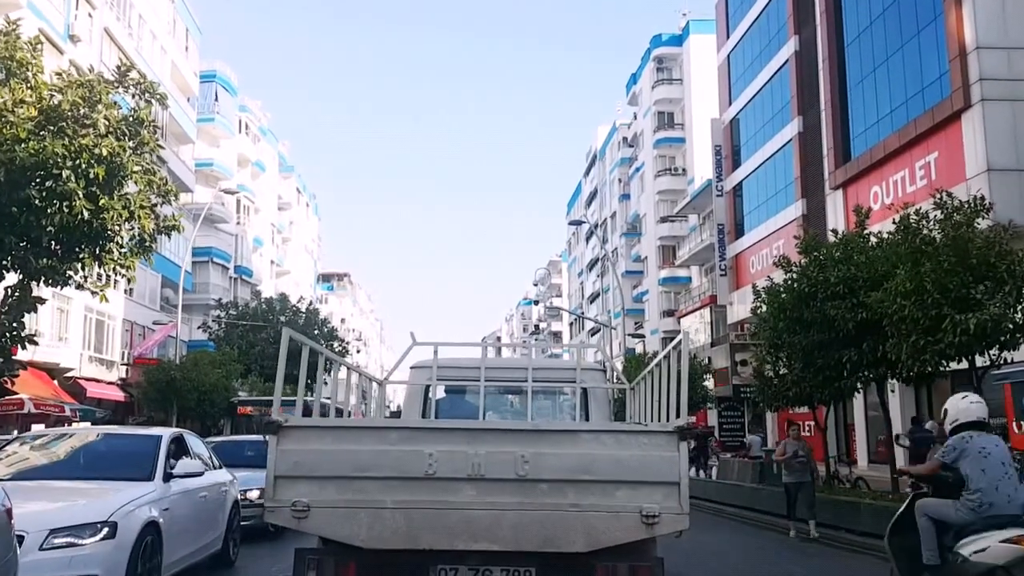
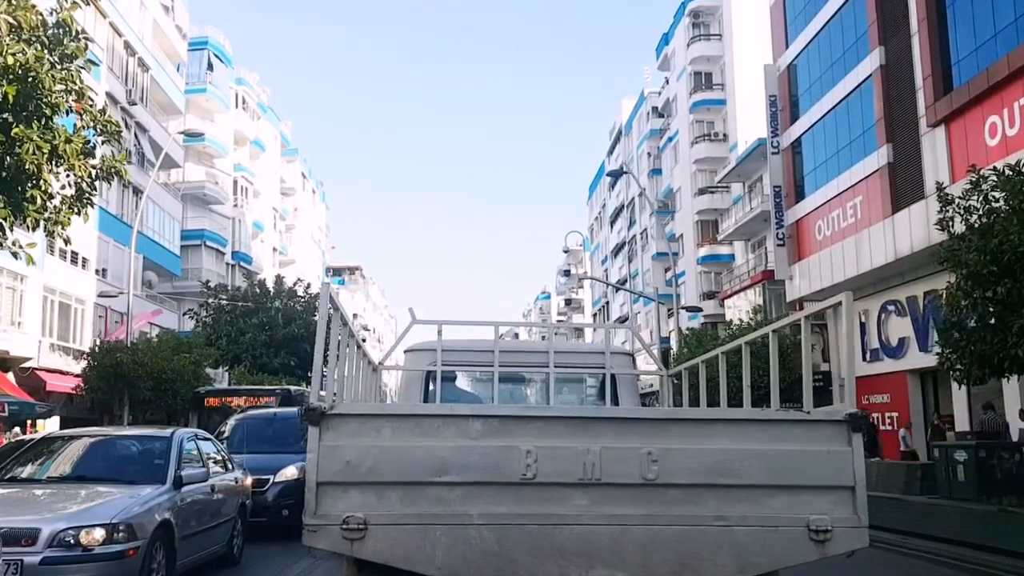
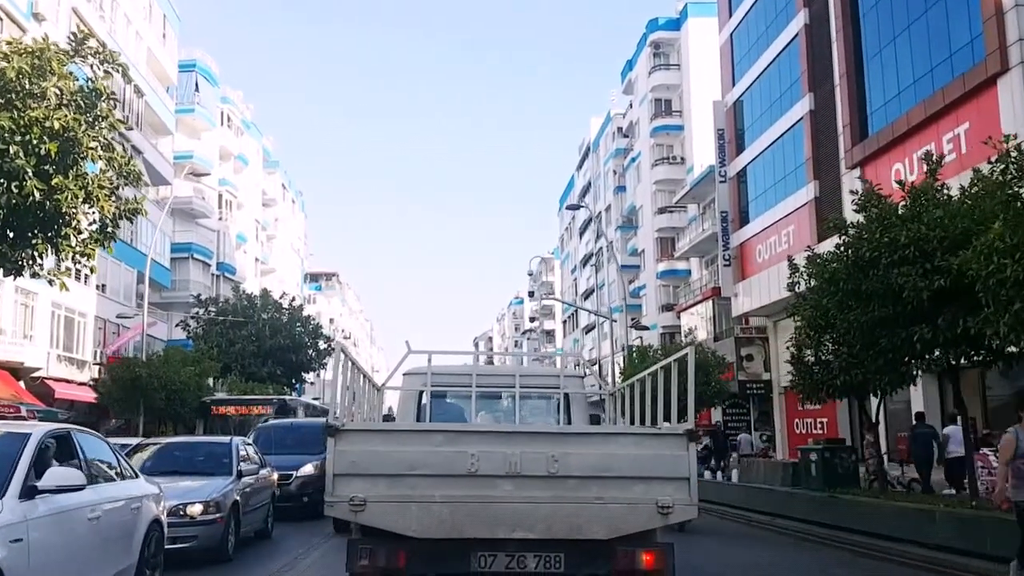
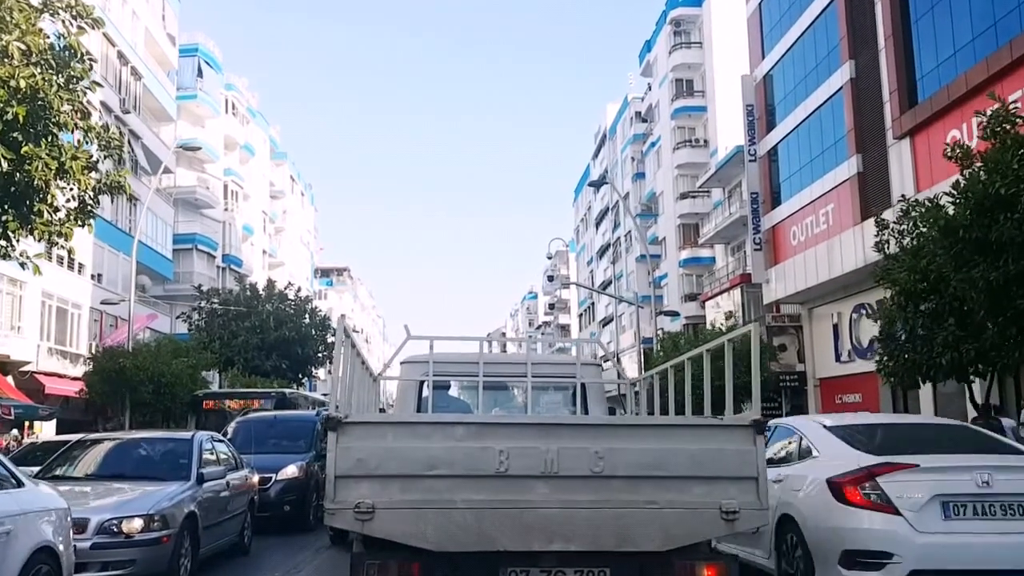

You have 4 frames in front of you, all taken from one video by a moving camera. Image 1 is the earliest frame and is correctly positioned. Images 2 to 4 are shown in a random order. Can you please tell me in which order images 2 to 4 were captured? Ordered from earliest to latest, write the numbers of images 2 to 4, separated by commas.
3, 4, 2
